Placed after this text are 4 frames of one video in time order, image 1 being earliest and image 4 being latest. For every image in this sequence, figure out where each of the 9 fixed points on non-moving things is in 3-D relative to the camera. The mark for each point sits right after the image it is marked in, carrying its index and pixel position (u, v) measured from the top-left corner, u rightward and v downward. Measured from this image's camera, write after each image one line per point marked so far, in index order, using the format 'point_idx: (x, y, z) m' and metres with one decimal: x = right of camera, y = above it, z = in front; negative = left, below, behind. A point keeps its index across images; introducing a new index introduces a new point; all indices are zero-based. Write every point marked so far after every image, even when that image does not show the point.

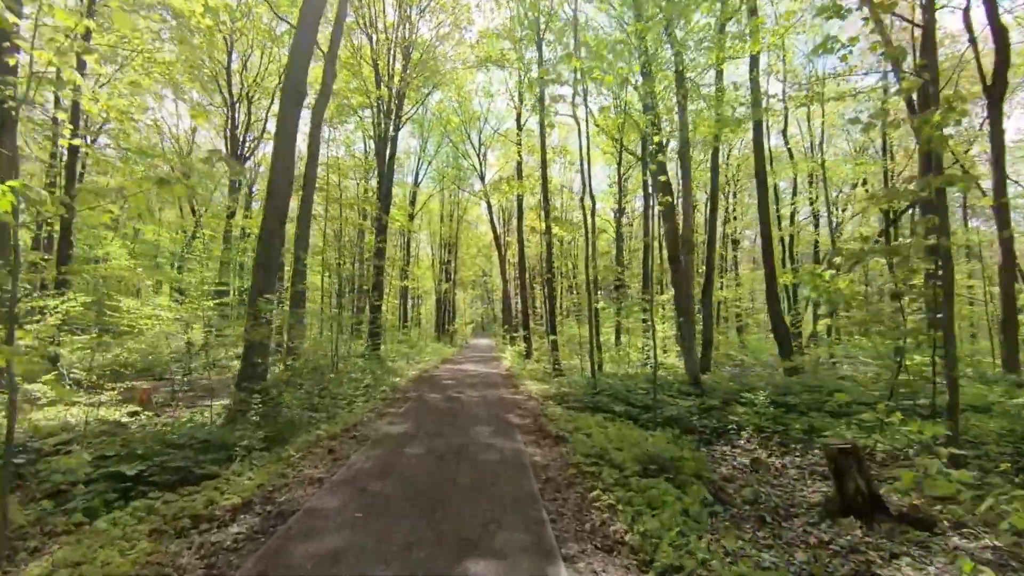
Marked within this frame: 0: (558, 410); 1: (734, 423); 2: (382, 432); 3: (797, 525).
0: (+0.6, -1.7, +7.3) m
1: (+2.9, -1.8, +7.1) m
2: (-1.5, -1.6, +6.1) m
3: (+2.2, -1.8, +4.1) m
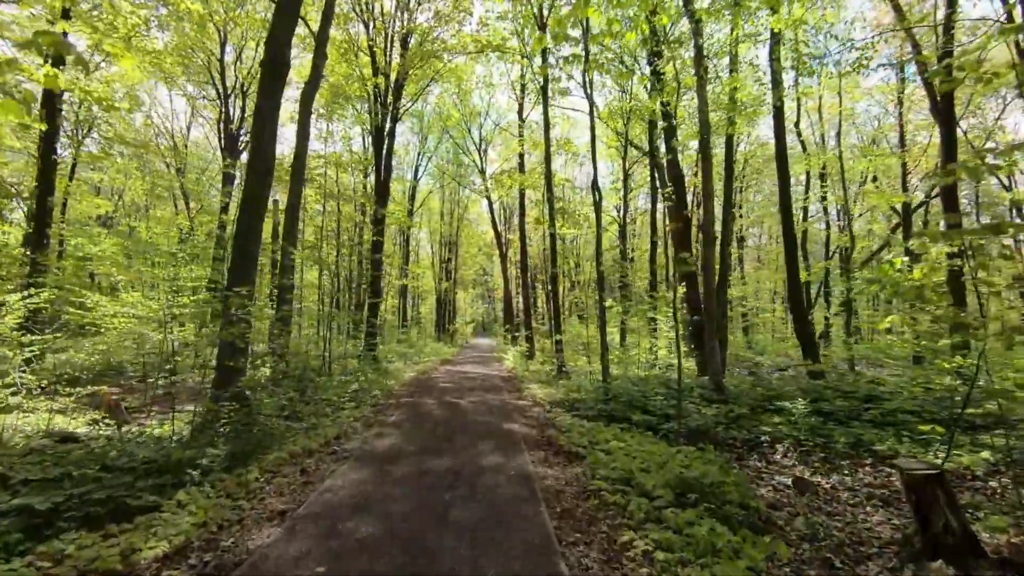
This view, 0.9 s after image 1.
0: (+0.7, -1.6, +6.5) m
1: (+3.0, -1.7, +6.3) m
2: (-1.4, -1.6, +5.3) m
3: (+2.2, -1.8, +3.3) m
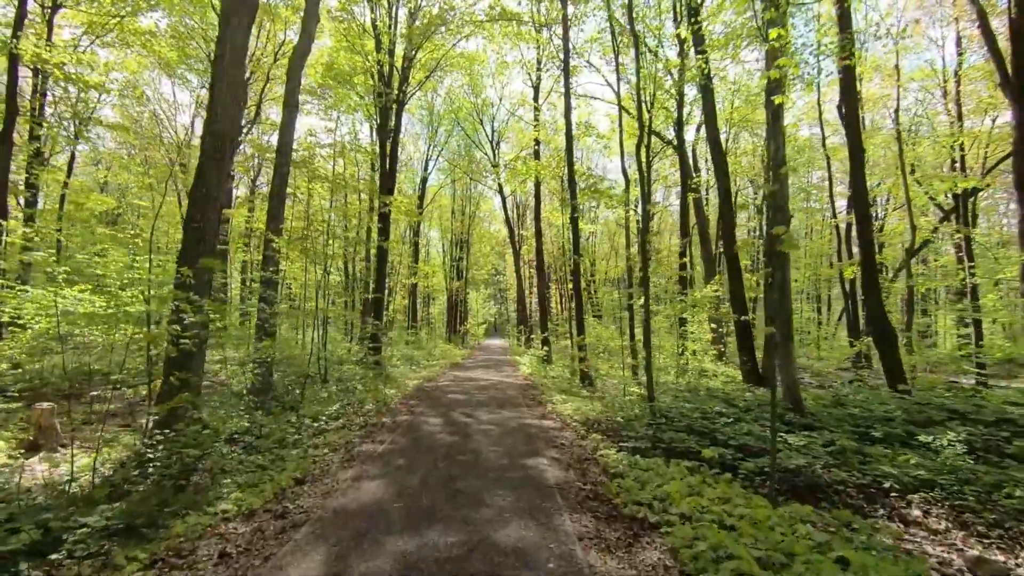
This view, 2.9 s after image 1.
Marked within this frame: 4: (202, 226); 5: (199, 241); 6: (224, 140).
0: (+0.9, -1.5, +4.9) m
1: (+3.2, -1.6, +4.5) m
2: (-1.2, -1.5, +3.7) m
3: (+2.4, -1.7, +1.6) m
4: (-3.5, +0.7, +6.0) m
5: (-3.5, +0.5, +6.0) m
6: (-3.3, +1.7, +6.1) m
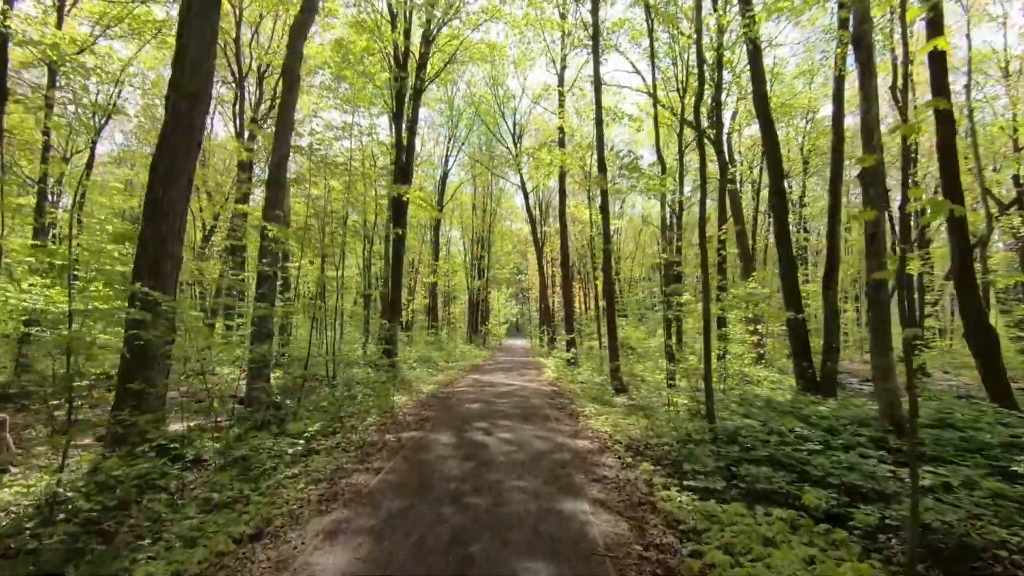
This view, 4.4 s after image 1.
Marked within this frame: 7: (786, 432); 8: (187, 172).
0: (+1.1, -1.4, +3.7) m
1: (+3.4, -1.5, +3.2) m
2: (-1.1, -1.4, +2.6) m
3: (+2.5, -1.6, +0.4) m
4: (-3.2, +0.8, +5.0) m
5: (-3.3, +0.6, +5.0) m
6: (-3.1, +1.8, +5.1) m
7: (+2.6, -1.4, +5.0) m
8: (-3.1, +1.1, +5.1) m
